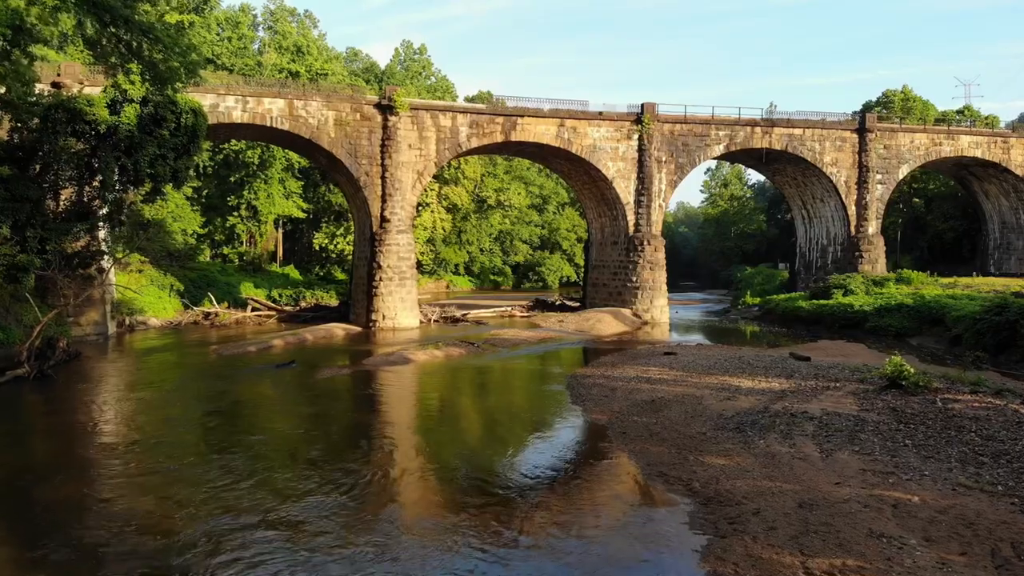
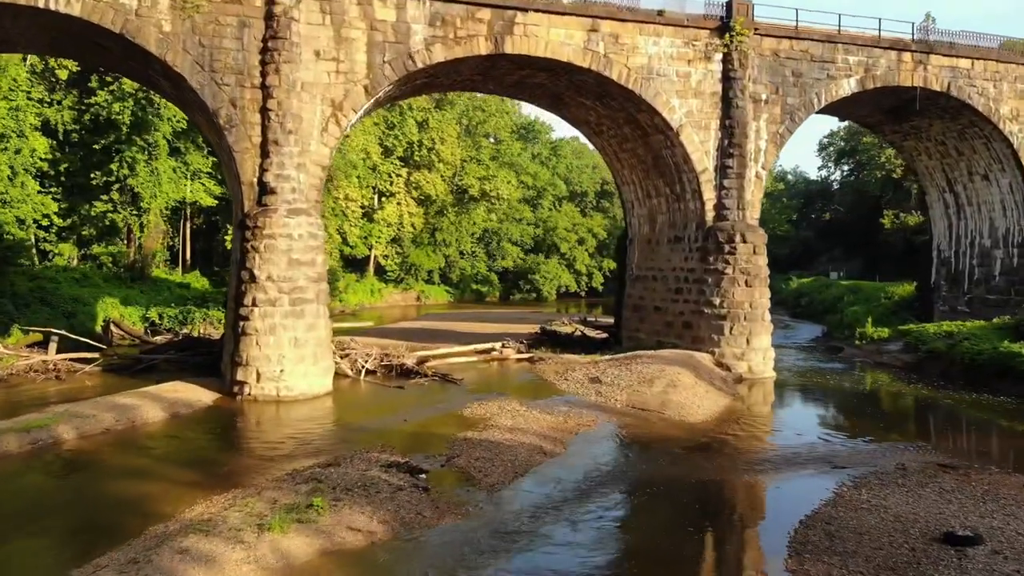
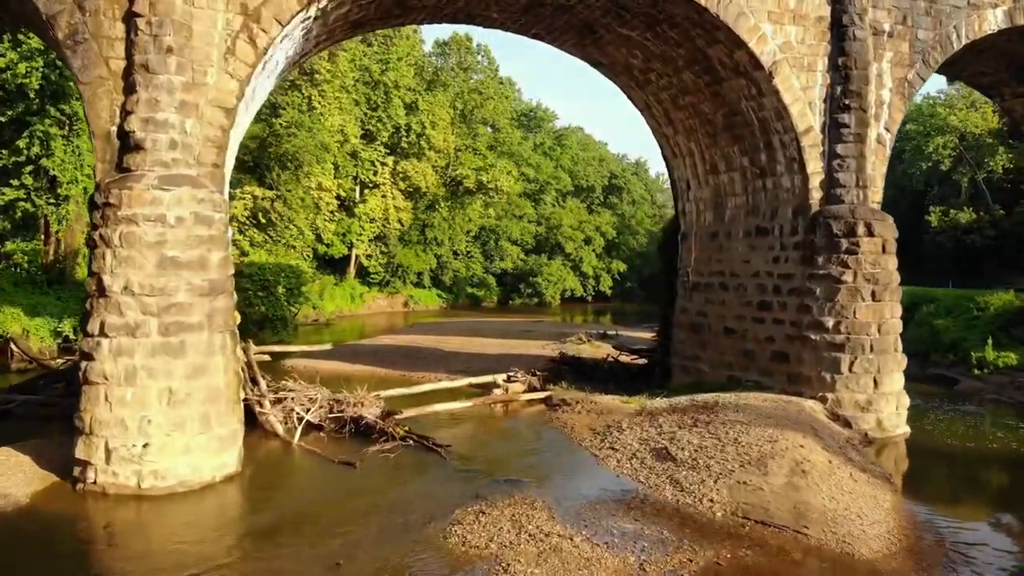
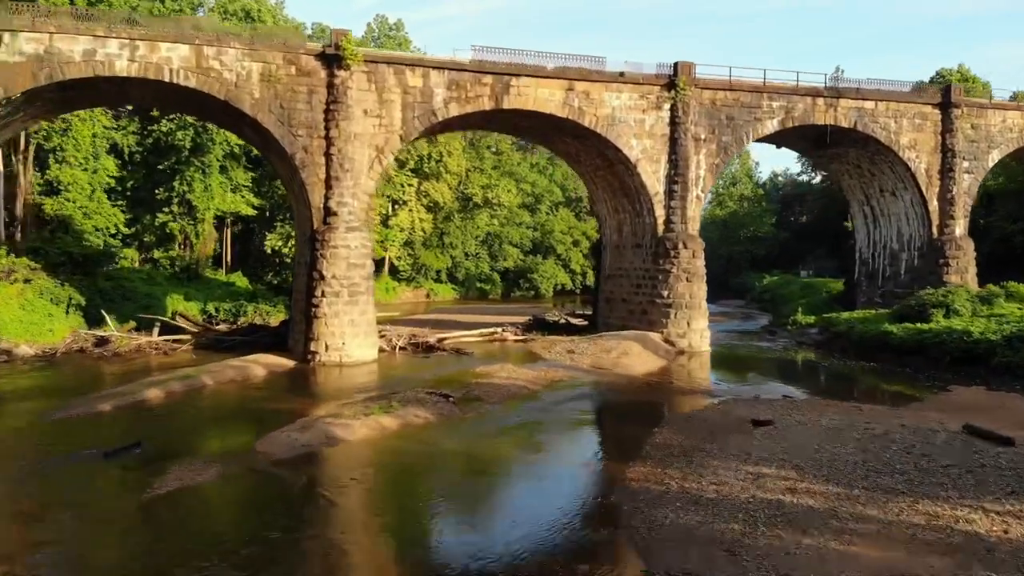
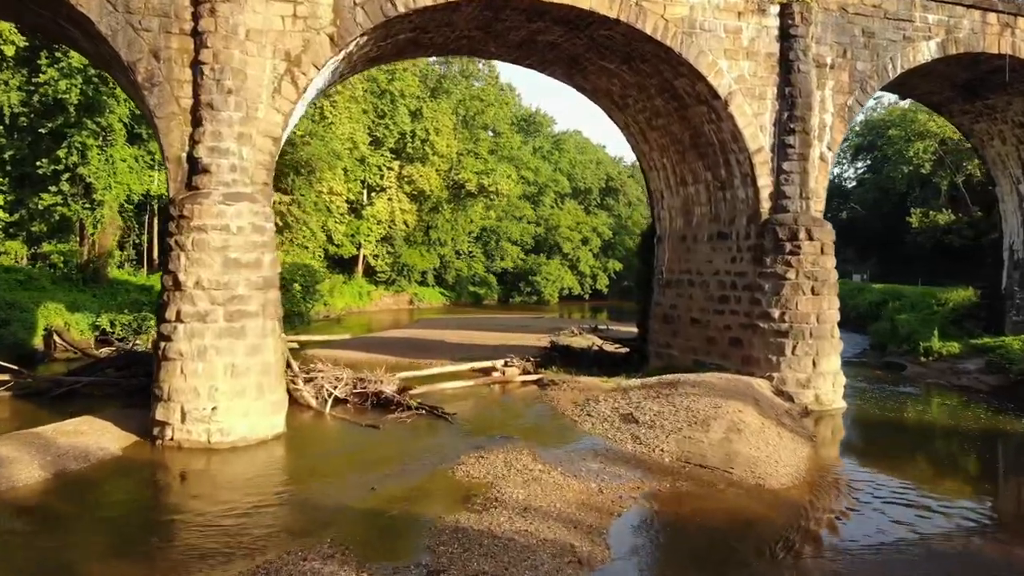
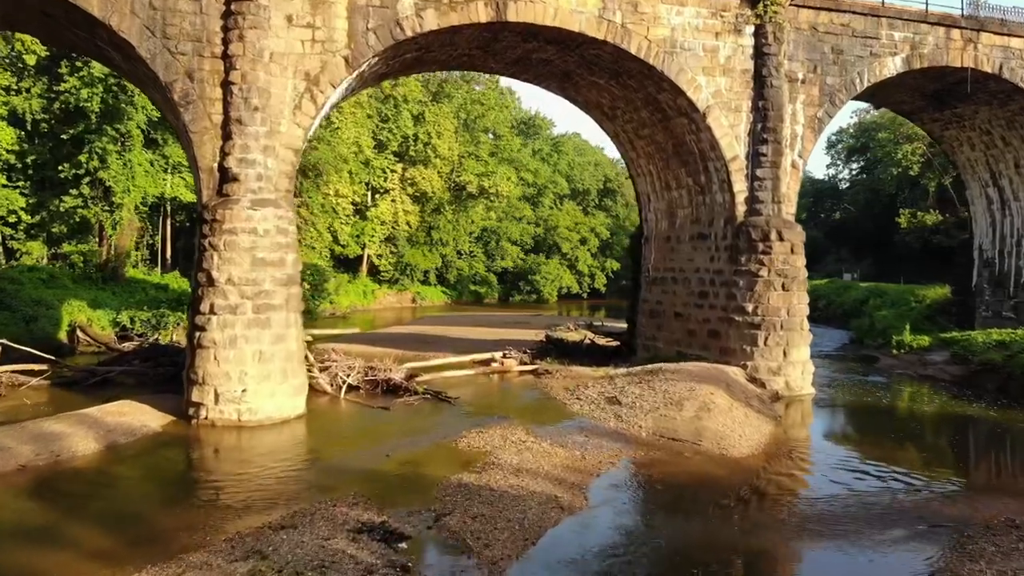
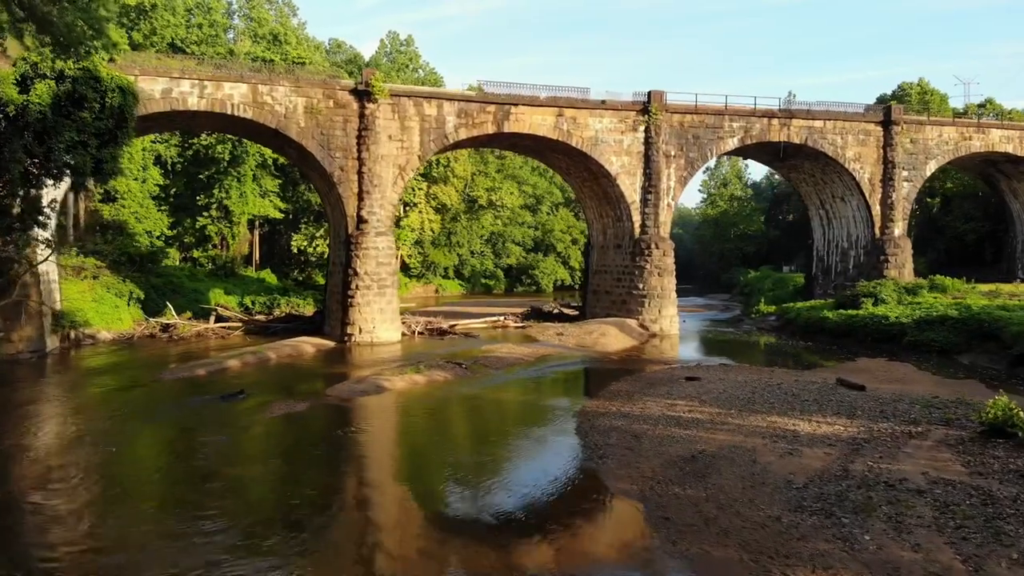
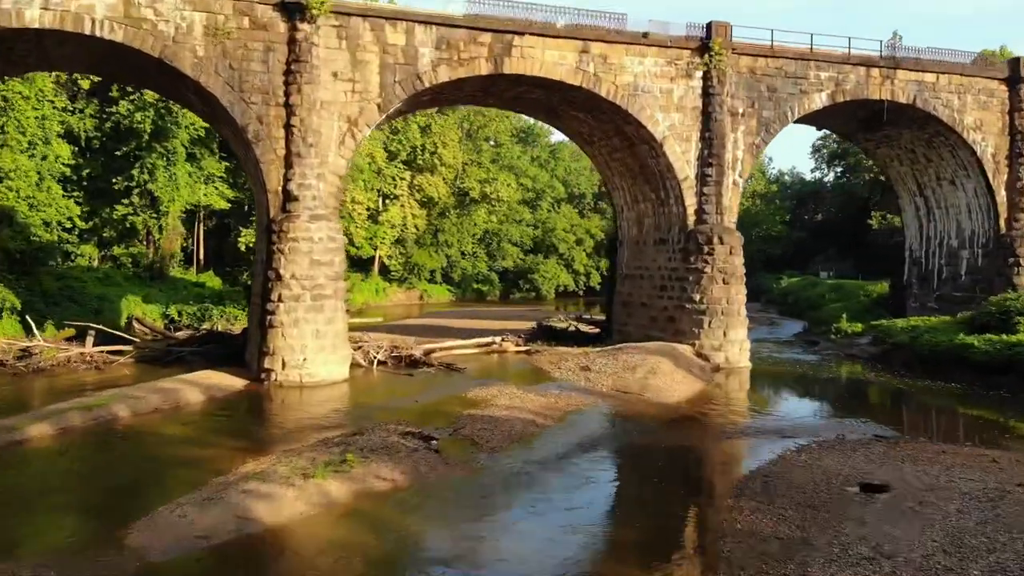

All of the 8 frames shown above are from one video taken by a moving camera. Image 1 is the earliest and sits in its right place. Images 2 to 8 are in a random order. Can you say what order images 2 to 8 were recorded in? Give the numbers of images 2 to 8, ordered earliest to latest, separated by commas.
7, 4, 8, 2, 6, 5, 3
